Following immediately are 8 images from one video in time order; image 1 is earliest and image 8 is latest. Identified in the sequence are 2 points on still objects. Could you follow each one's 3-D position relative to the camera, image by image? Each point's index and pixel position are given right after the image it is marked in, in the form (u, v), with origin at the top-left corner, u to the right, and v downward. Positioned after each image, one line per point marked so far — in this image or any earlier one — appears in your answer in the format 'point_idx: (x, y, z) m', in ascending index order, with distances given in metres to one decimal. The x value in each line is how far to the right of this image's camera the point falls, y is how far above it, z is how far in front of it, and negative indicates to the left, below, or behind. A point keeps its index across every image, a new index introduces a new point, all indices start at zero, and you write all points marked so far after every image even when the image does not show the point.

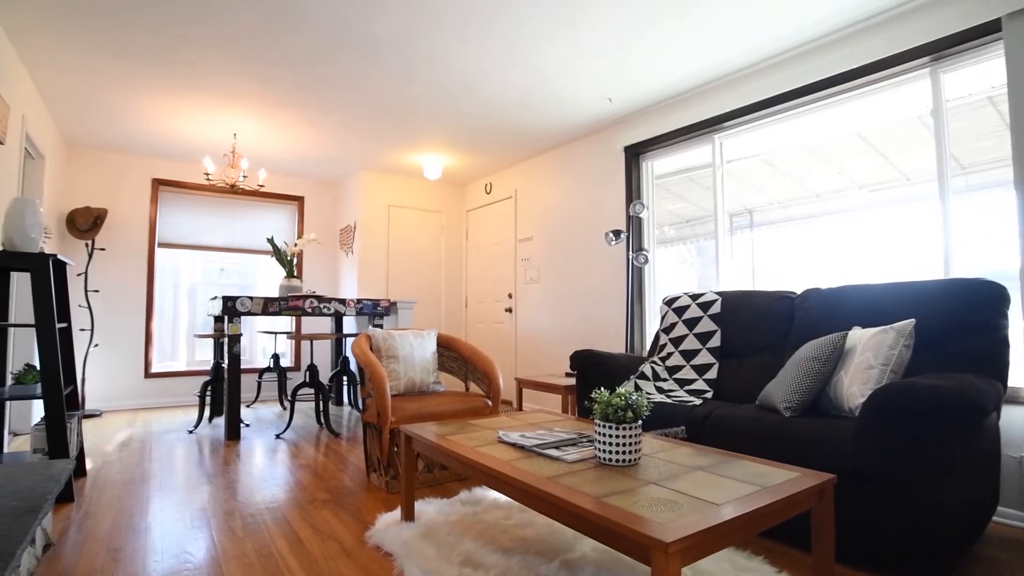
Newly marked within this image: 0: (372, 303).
0: (-1.0, -0.1, +4.1) m
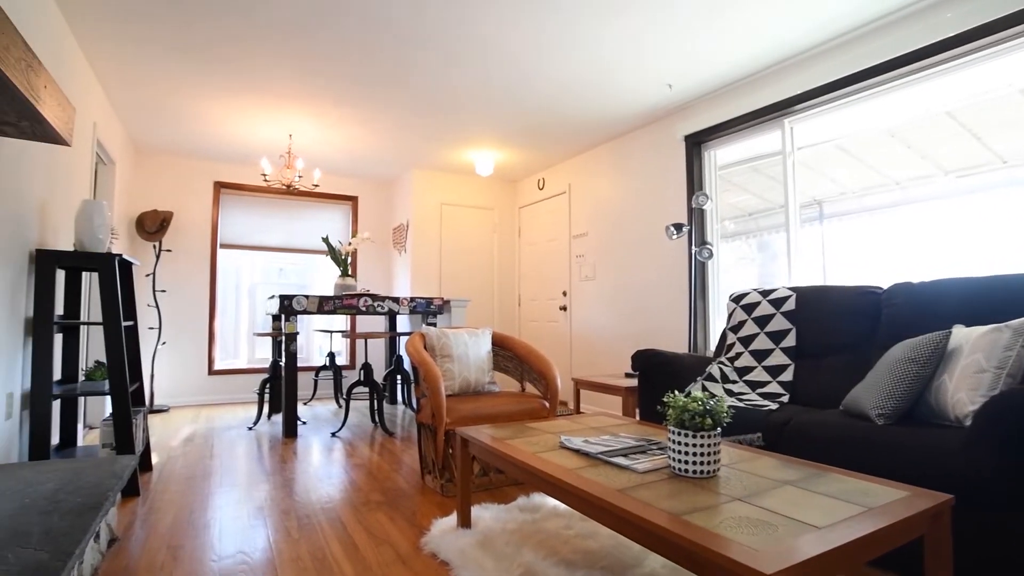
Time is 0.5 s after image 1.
0: (-0.6, -0.1, +4.0) m
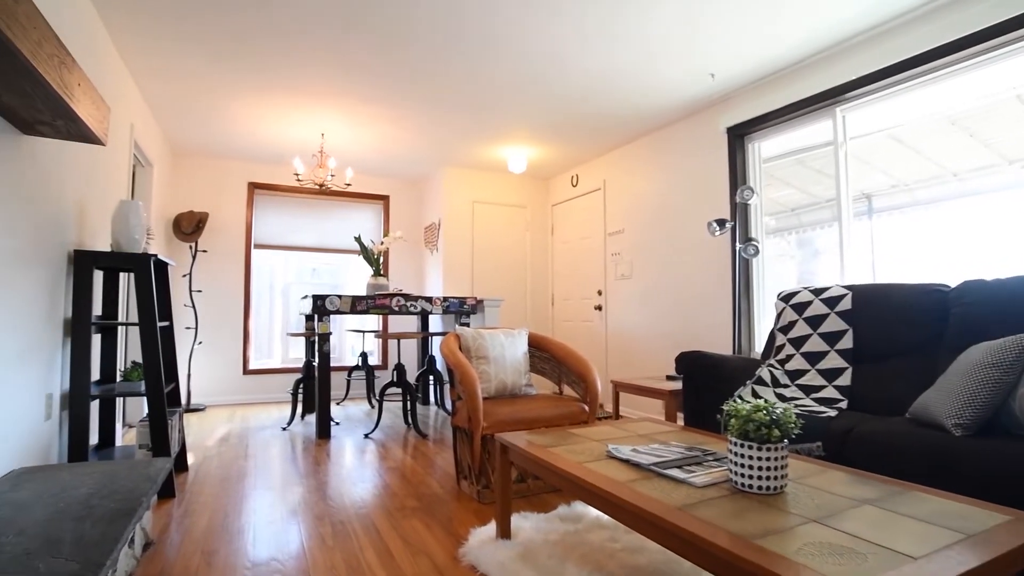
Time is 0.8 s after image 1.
0: (-0.4, -0.1, +4.0) m
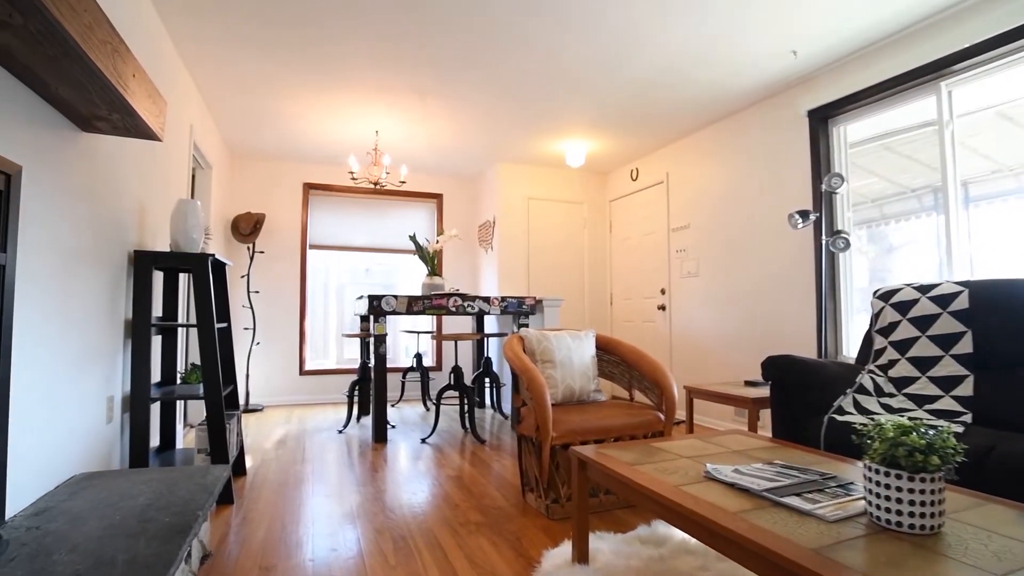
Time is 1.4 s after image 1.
0: (0.0, -0.1, +3.8) m
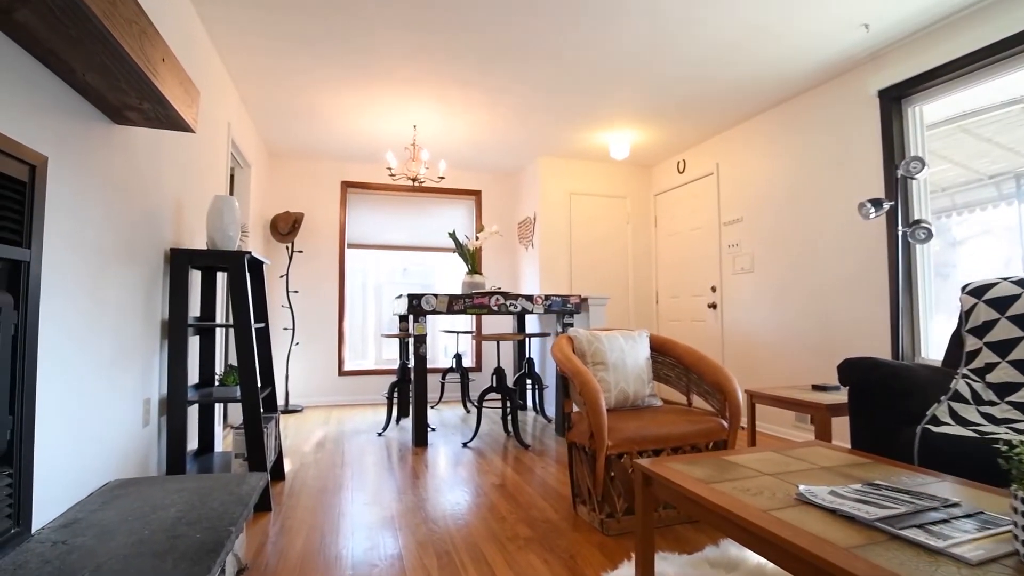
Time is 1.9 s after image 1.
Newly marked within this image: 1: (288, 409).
0: (+0.3, -0.1, +3.6) m
1: (-1.8, -1.0, +4.5) m
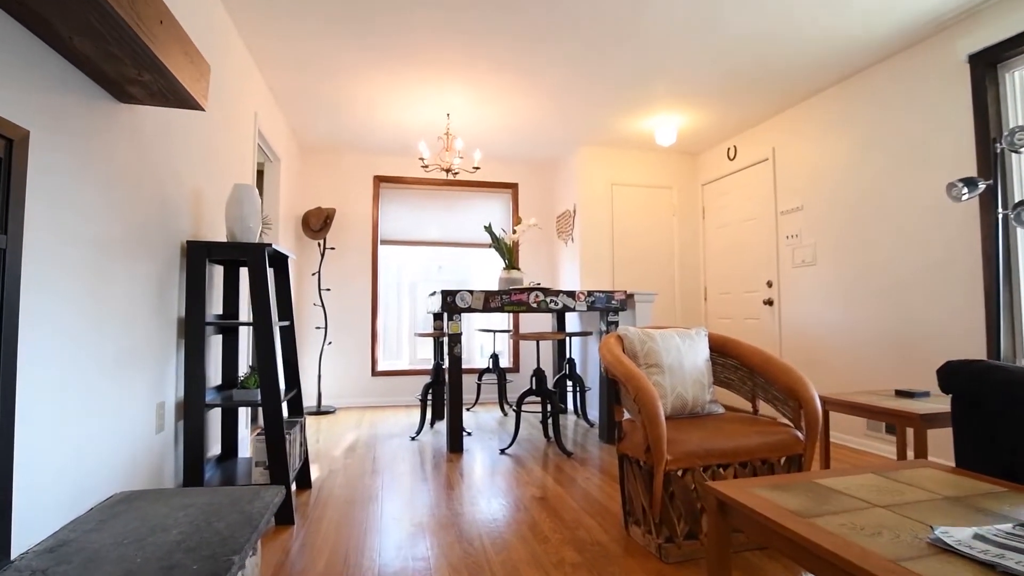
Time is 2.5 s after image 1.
0: (+0.6, 0.0, +3.4) m
1: (-1.5, -0.9, +4.4) m
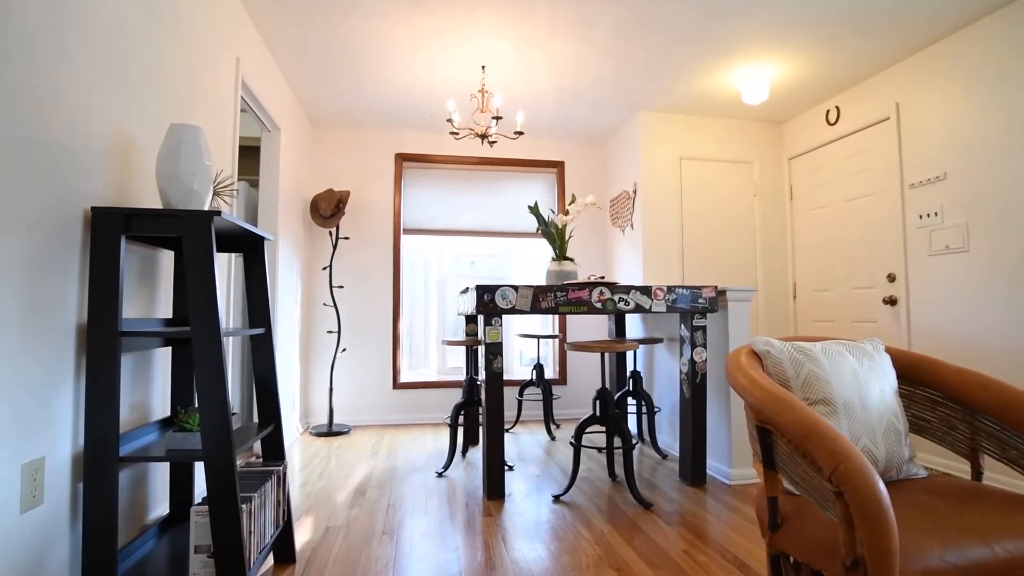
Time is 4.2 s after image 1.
0: (+0.8, 0.0, +2.6) m
1: (-1.2, -0.9, +3.7) m
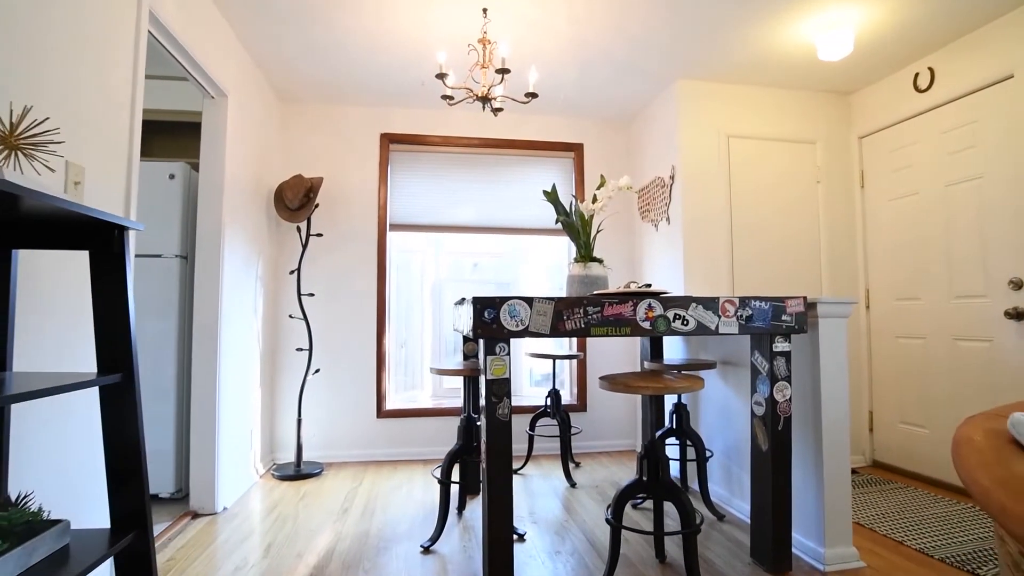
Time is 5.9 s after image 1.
0: (+0.8, -0.1, +1.9) m
1: (-1.1, -1.0, +3.0) m
